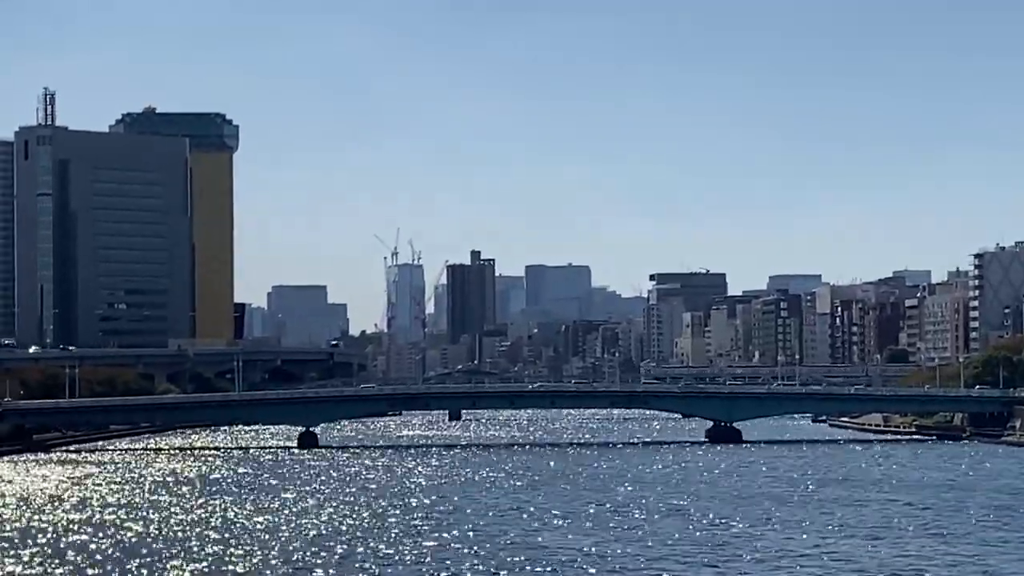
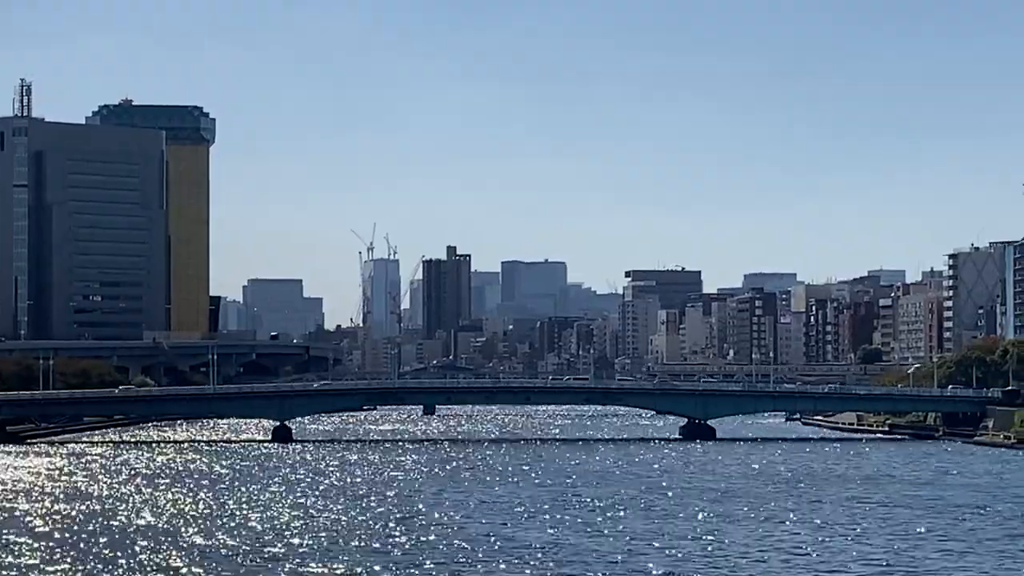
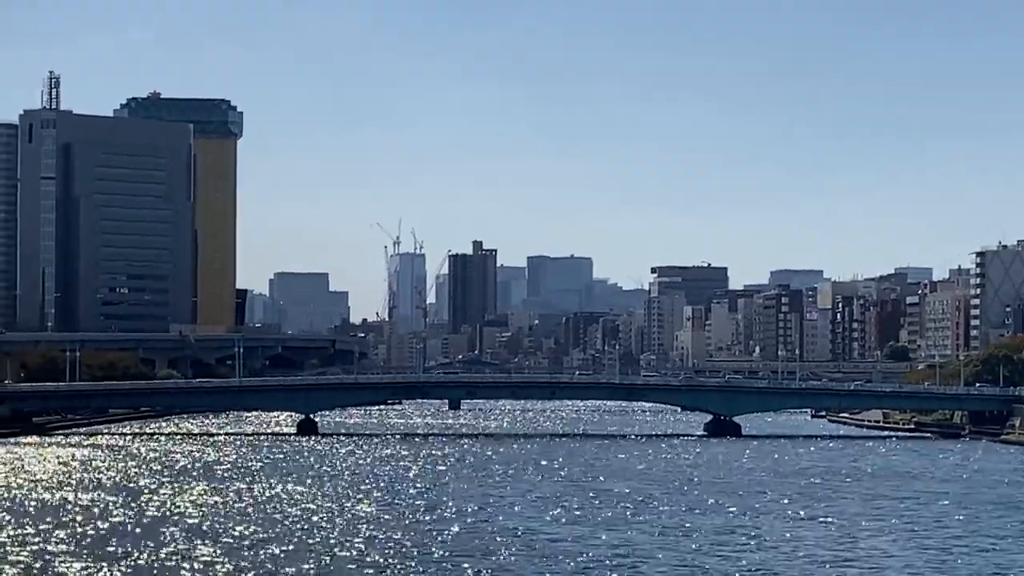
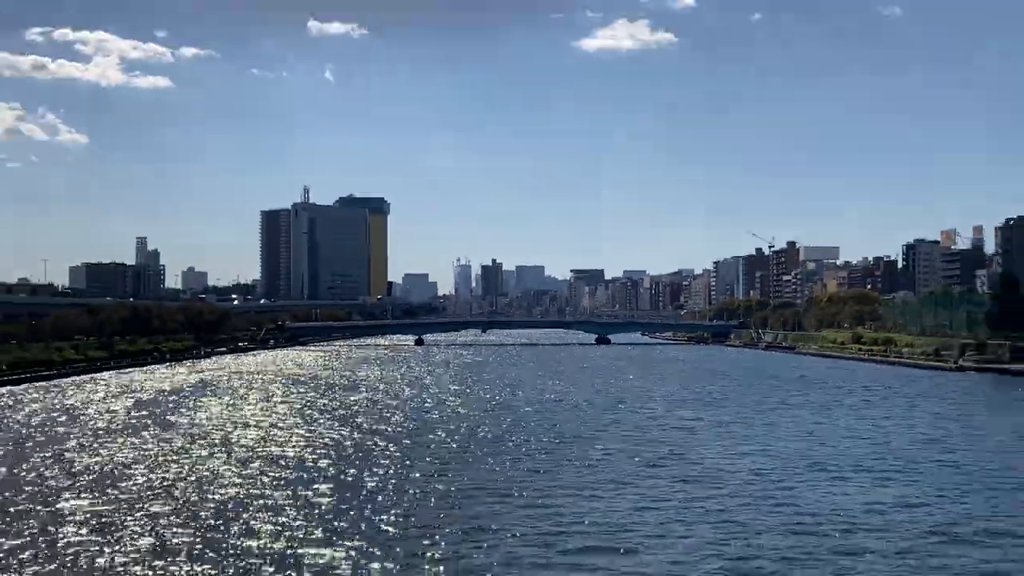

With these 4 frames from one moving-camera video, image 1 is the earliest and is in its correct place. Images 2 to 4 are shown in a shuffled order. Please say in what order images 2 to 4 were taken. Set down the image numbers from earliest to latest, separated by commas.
2, 3, 4
